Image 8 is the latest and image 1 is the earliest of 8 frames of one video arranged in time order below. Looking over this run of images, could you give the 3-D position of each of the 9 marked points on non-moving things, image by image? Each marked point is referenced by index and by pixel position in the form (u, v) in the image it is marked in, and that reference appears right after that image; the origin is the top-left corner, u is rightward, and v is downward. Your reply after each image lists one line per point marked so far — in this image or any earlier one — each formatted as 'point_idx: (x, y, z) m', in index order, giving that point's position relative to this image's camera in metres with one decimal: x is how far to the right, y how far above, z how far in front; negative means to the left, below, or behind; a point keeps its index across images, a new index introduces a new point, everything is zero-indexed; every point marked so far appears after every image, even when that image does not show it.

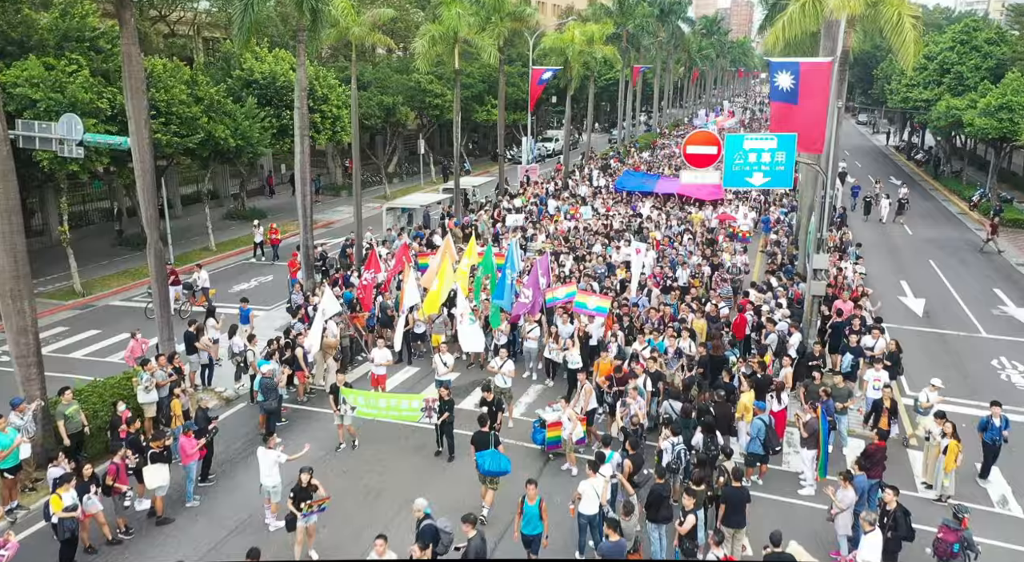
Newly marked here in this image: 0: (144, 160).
0: (-7.3, +2.3, +16.8) m
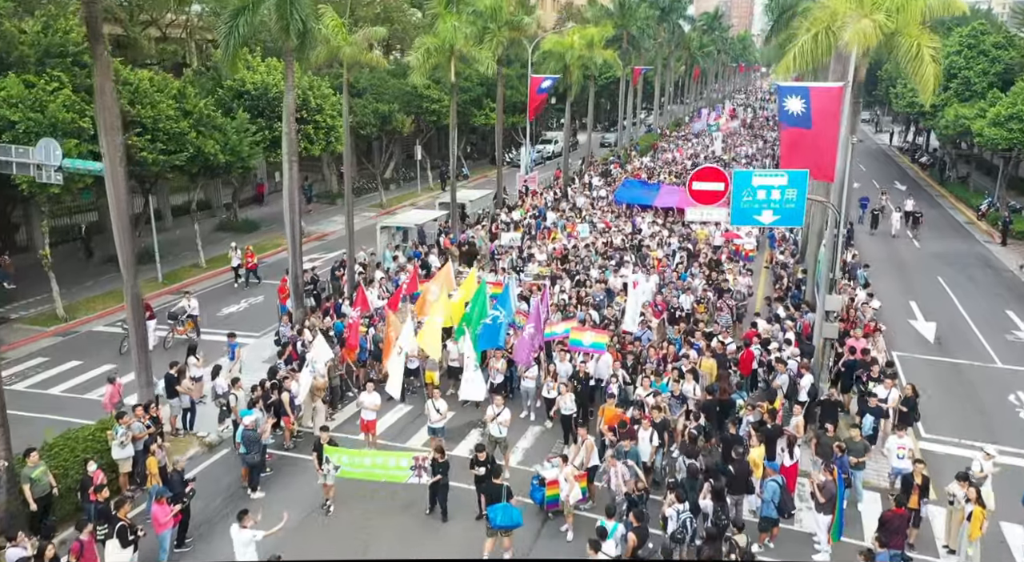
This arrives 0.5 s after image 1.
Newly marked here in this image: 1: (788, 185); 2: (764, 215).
0: (-7.3, +1.5, +15.9) m
1: (+5.2, +1.8, +16.1) m
2: (+4.8, +1.3, +16.2) m
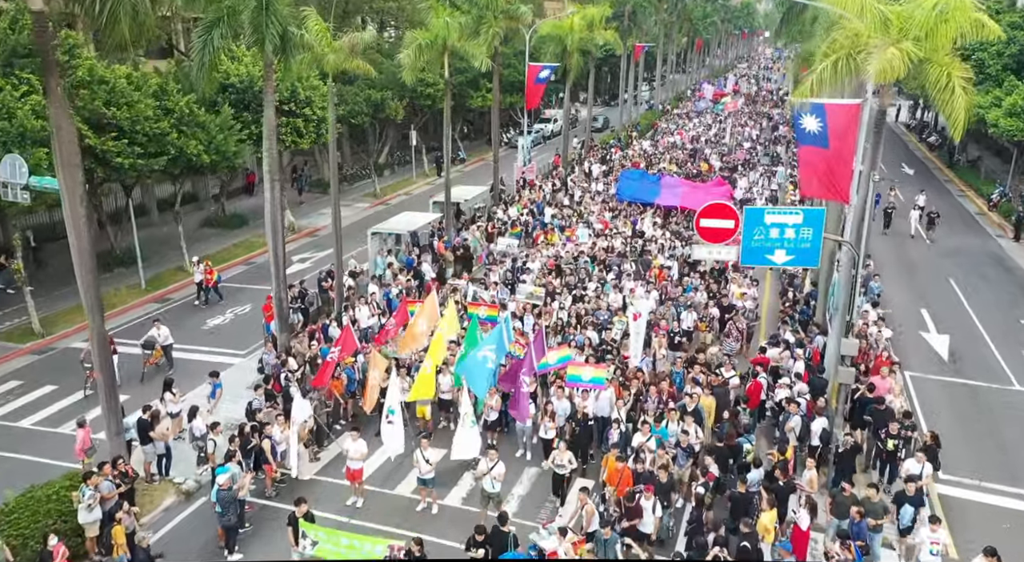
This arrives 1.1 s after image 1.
0: (-7.4, +0.7, +14.7) m
1: (+5.1, +1.0, +14.9) m
2: (+4.7, +0.5, +15.1) m
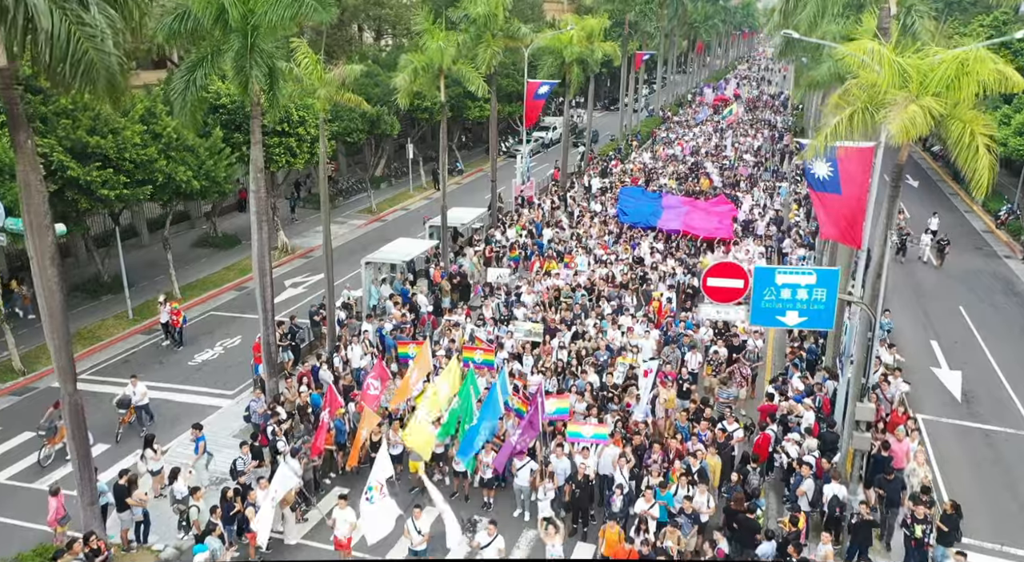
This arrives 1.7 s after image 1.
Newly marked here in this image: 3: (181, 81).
0: (-7.5, -0.4, +13.9) m
1: (+5.0, -0.1, +14.1) m
2: (+4.6, -0.6, +14.3) m
3: (-6.9, +4.1, +17.9) m
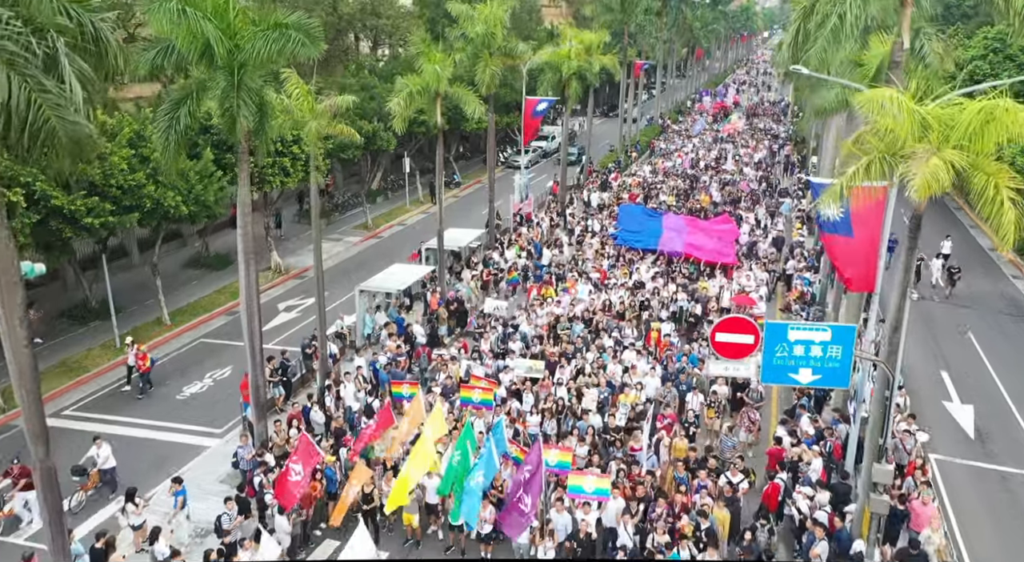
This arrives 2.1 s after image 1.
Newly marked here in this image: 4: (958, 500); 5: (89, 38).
0: (-7.5, -1.3, +13.1) m
1: (+5.0, -0.9, +13.4) m
2: (+4.6, -1.5, +13.5) m
3: (-7.0, +3.2, +17.2) m
4: (+10.2, -5.0, +19.6) m
5: (-7.1, +3.9, +14.1) m
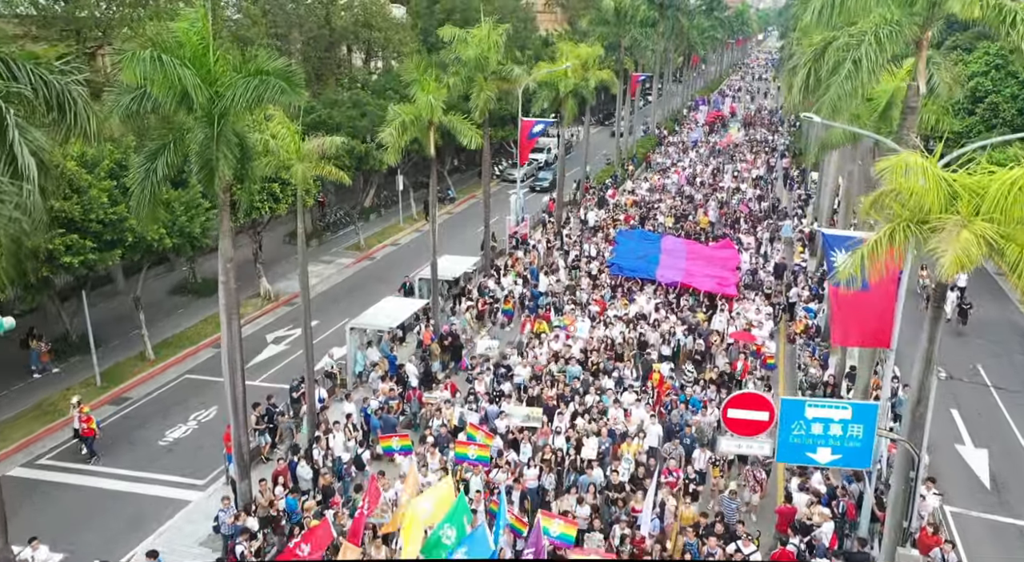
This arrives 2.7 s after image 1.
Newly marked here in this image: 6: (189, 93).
0: (-7.6, -2.4, +12.2) m
1: (+5.0, -2.0, +12.5) m
2: (+4.6, -2.5, +12.6) m
3: (-7.0, +2.1, +16.2) m
4: (+10.1, -6.1, +18.7) m
5: (-7.1, +2.9, +13.2) m
6: (-5.7, +3.4, +15.2) m
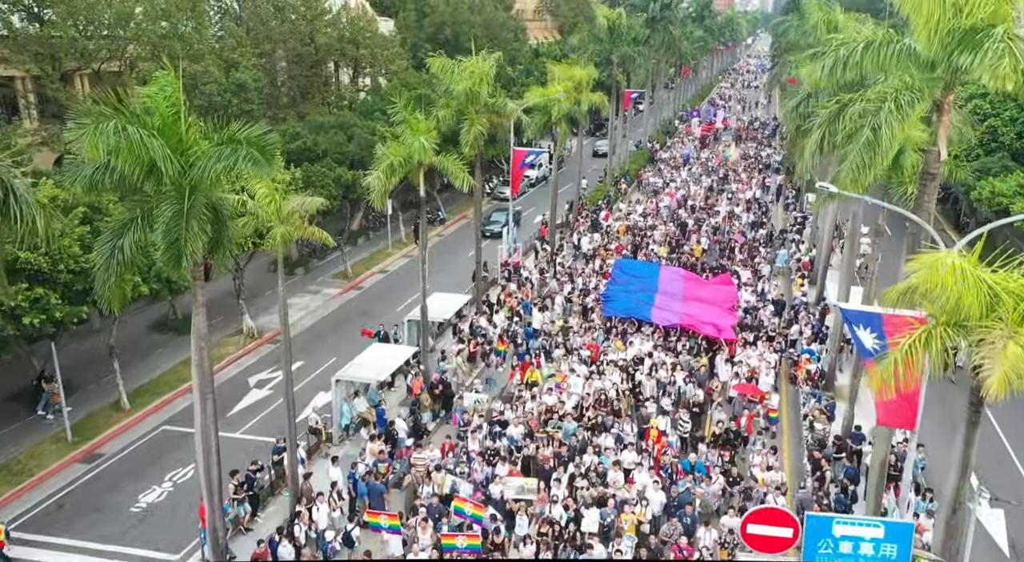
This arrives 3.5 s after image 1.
0: (-7.6, -3.8, +10.9) m
1: (+5.0, -3.4, +11.4) m
2: (+4.5, -3.9, +11.5) m
3: (-7.1, +0.7, +15.0) m
4: (+10.1, -7.5, +17.7) m
5: (-7.1, +1.4, +11.9) m
6: (-5.8, +1.9, +14.0) m
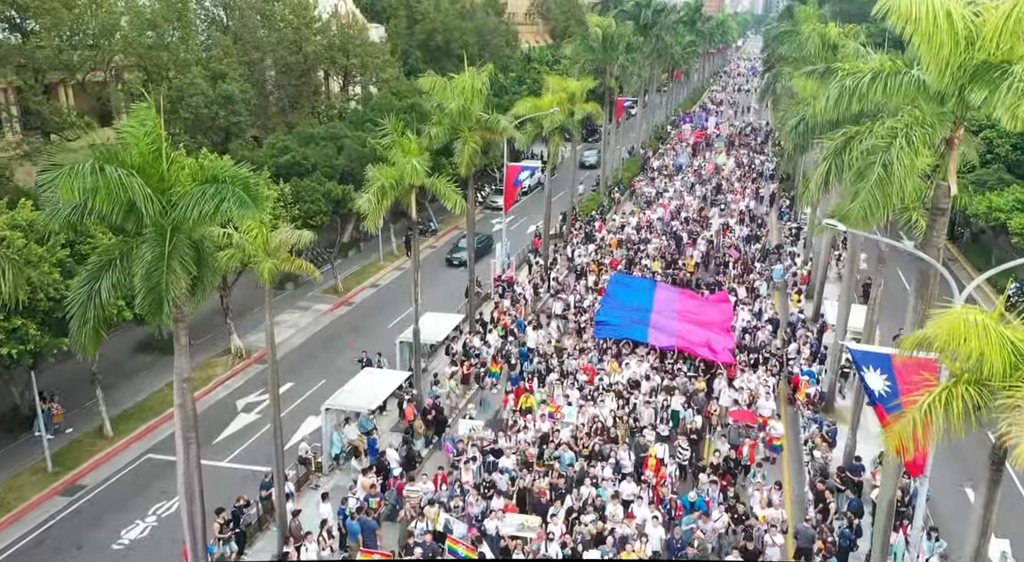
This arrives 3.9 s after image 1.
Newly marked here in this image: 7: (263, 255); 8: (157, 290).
0: (-7.6, -4.5, +10.2) m
1: (+4.9, -4.1, +10.8) m
2: (+4.5, -4.6, +11.0) m
3: (-7.2, 0.0, +14.3) m
4: (+10.0, -8.2, +17.2) m
5: (-7.2, +0.7, +11.3) m
6: (-5.9, +1.2, +13.3) m
7: (-5.0, +0.6, +17.2) m
8: (-5.8, 0.0, +14.2) m
